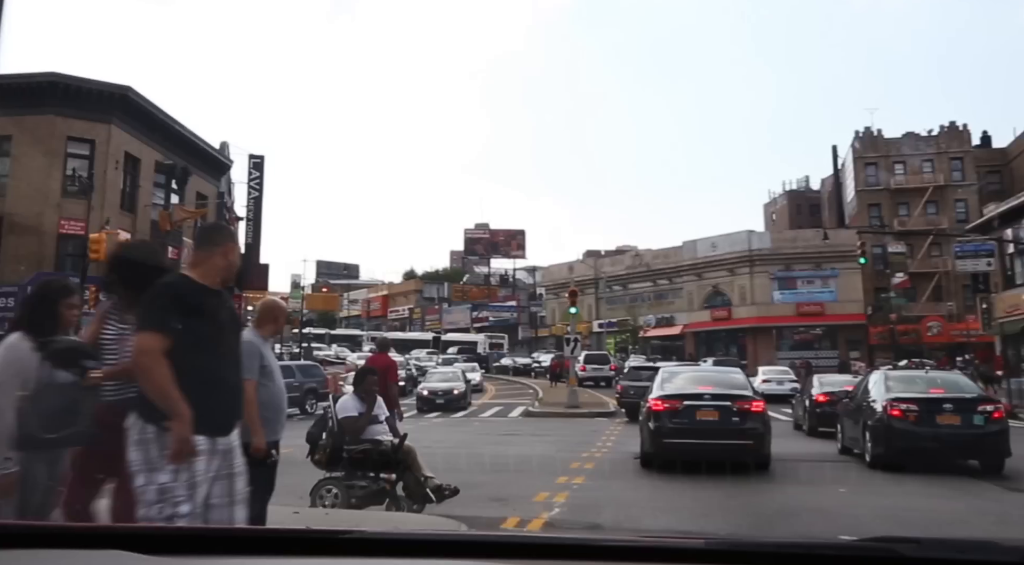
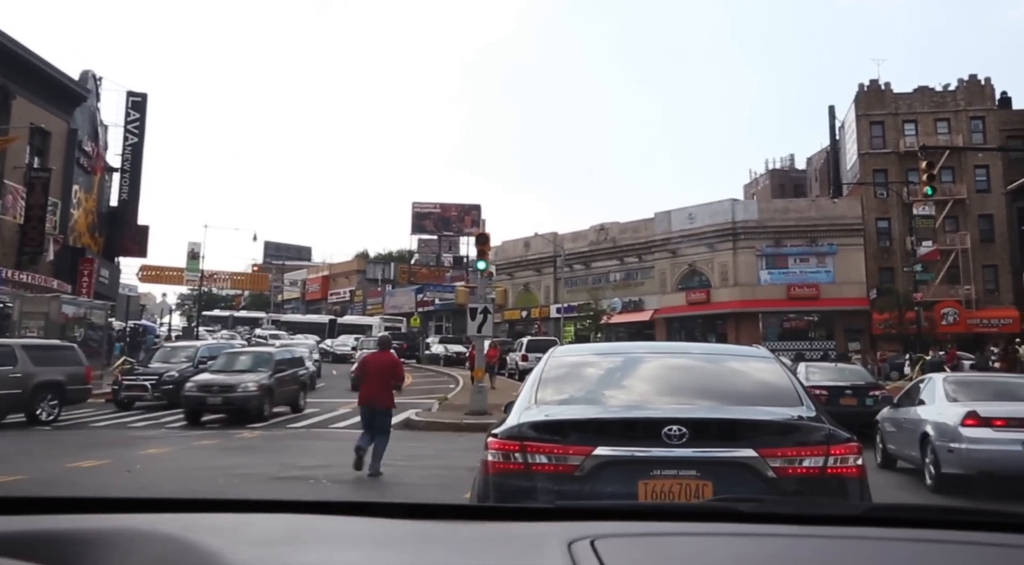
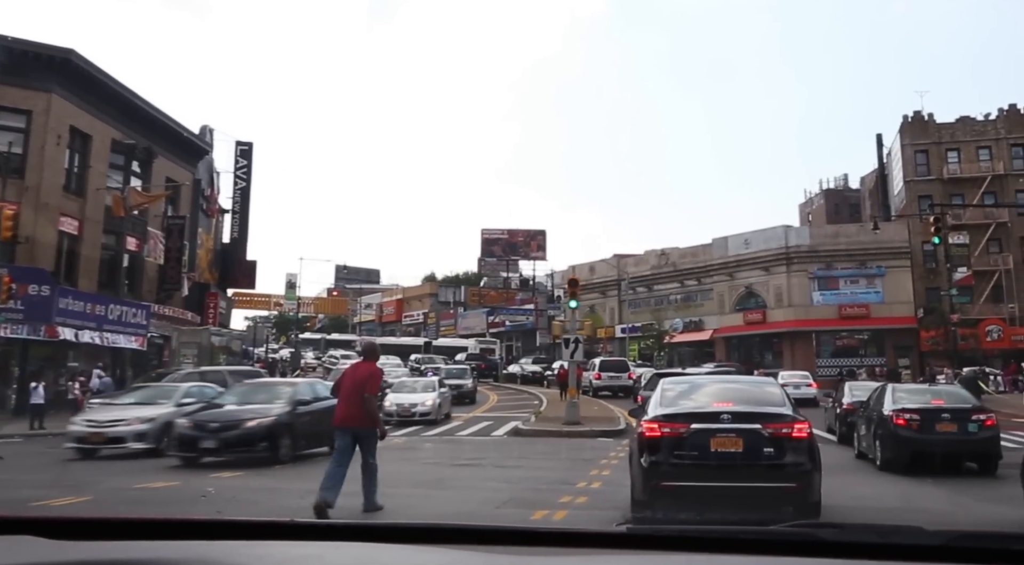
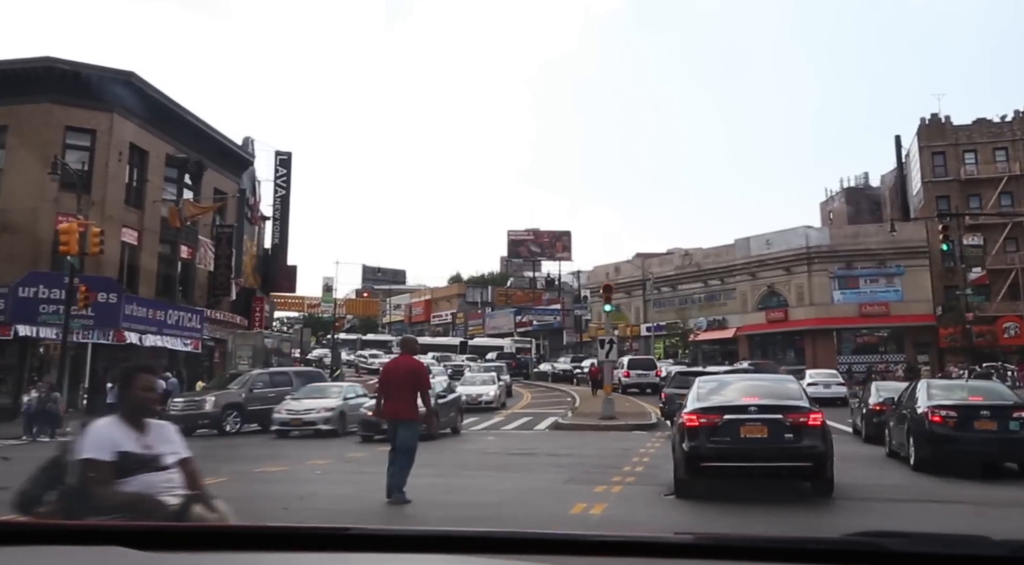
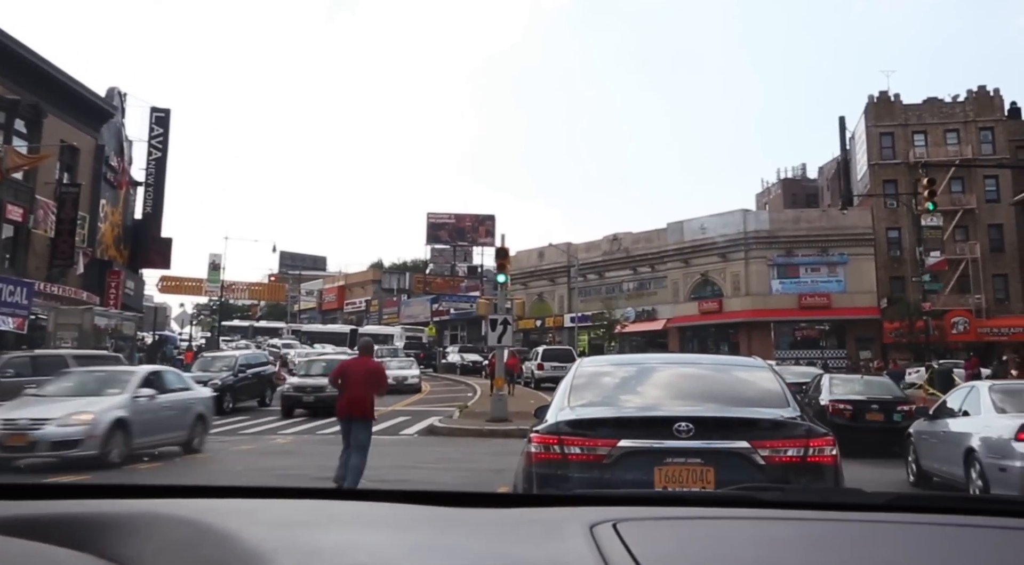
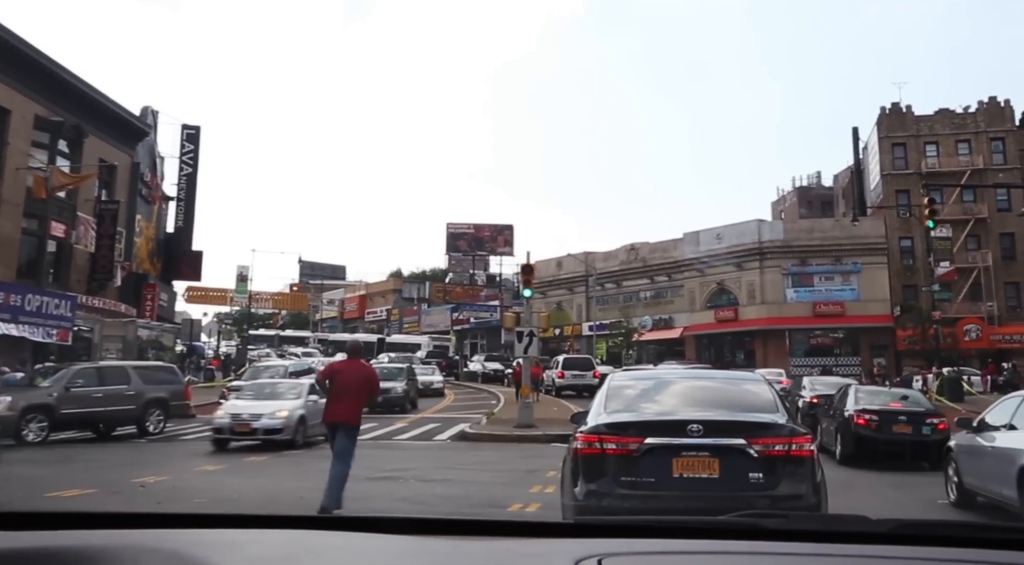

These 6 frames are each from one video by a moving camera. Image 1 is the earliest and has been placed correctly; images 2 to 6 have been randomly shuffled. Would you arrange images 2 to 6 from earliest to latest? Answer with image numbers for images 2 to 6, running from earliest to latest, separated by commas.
4, 3, 6, 5, 2
